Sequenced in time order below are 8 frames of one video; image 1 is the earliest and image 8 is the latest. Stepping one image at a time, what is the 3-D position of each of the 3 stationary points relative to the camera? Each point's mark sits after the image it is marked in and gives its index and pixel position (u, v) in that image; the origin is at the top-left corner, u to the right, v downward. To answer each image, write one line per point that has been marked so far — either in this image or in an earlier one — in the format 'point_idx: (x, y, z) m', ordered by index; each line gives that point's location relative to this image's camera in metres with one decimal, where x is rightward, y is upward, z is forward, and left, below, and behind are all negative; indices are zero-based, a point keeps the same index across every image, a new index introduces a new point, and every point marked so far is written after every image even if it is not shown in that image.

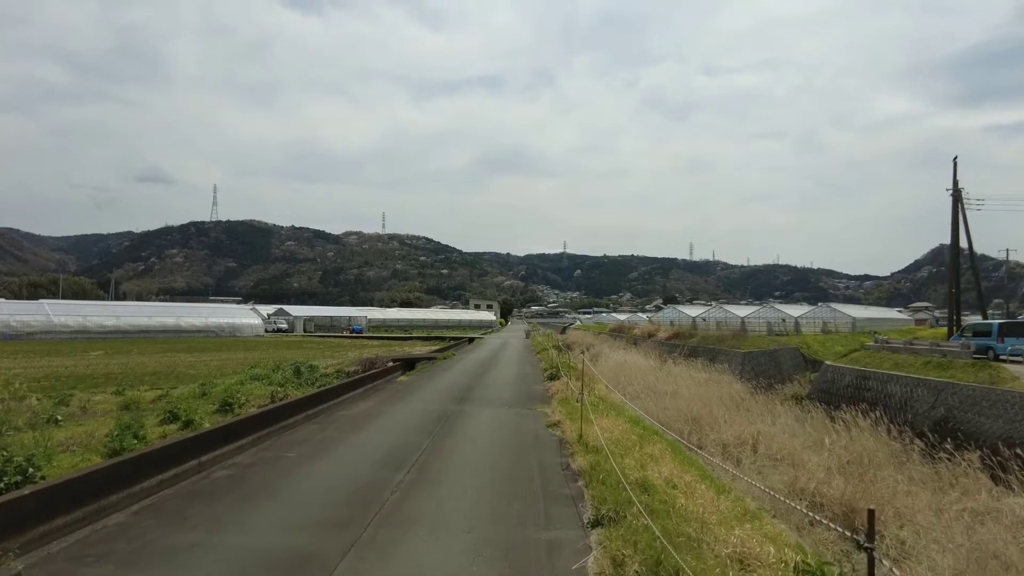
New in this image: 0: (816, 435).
0: (+7.5, -3.6, +15.2) m
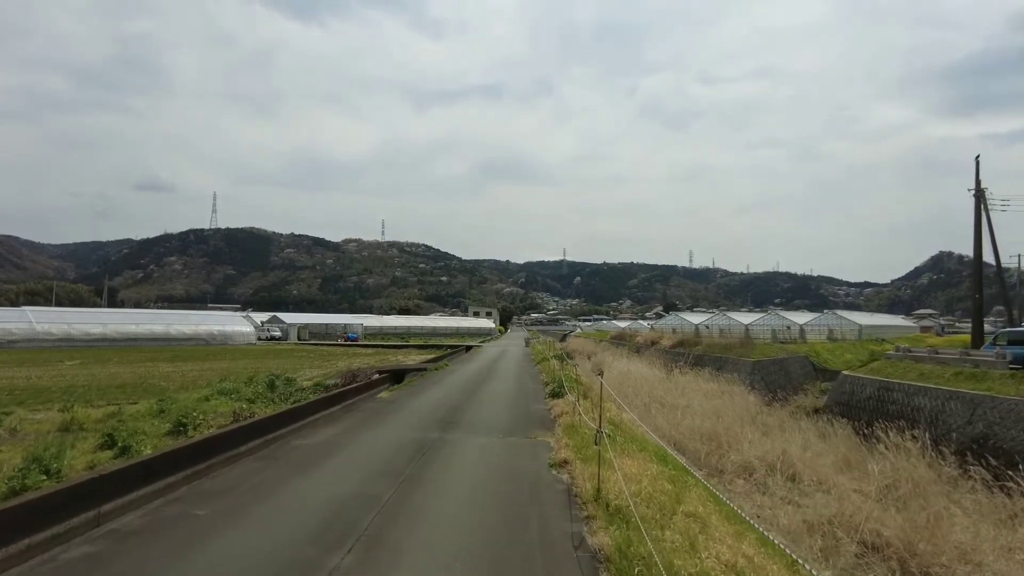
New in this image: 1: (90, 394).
0: (+7.4, -3.7, +13.7) m
1: (-10.5, -2.6, +15.3) m
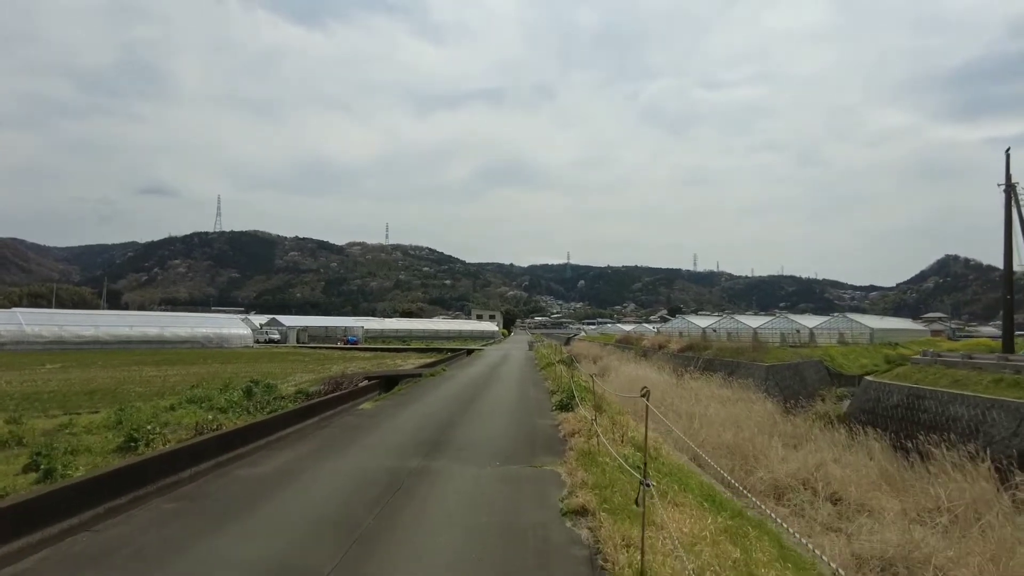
0: (+7.5, -3.6, +12.3) m
1: (-10.4, -2.6, +14.0) m
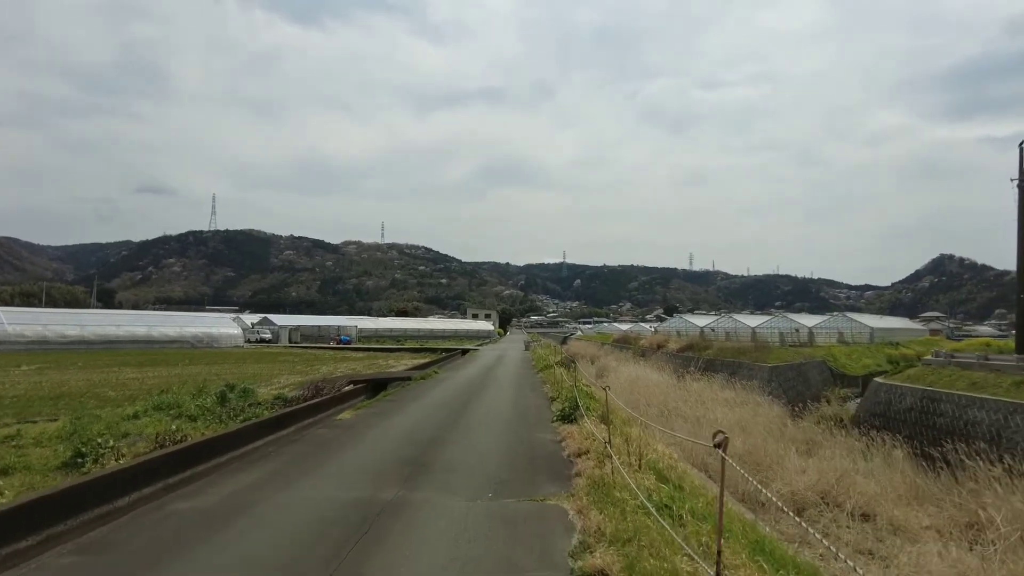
0: (+7.4, -3.6, +11.4) m
1: (-10.5, -2.5, +13.0) m
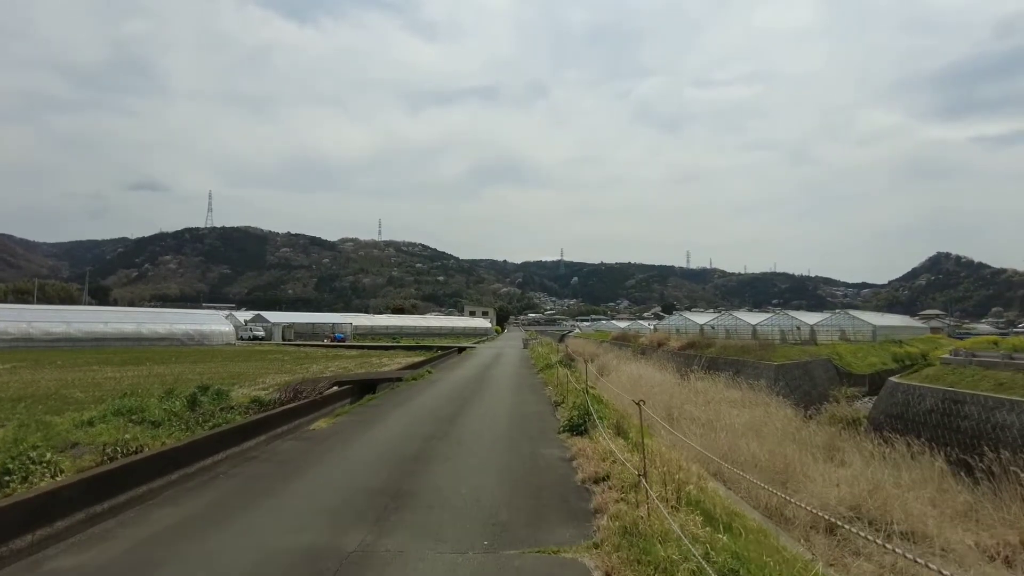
0: (+7.4, -3.4, +10.4) m
1: (-10.5, -2.4, +11.9) m
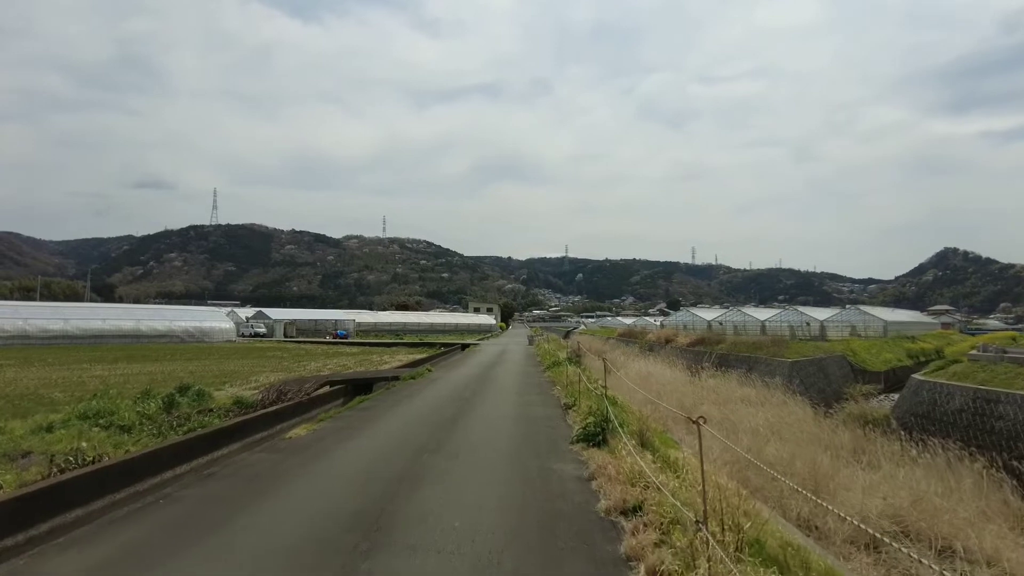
0: (+7.5, -3.3, +9.4) m
1: (-10.4, -2.2, +11.0) m
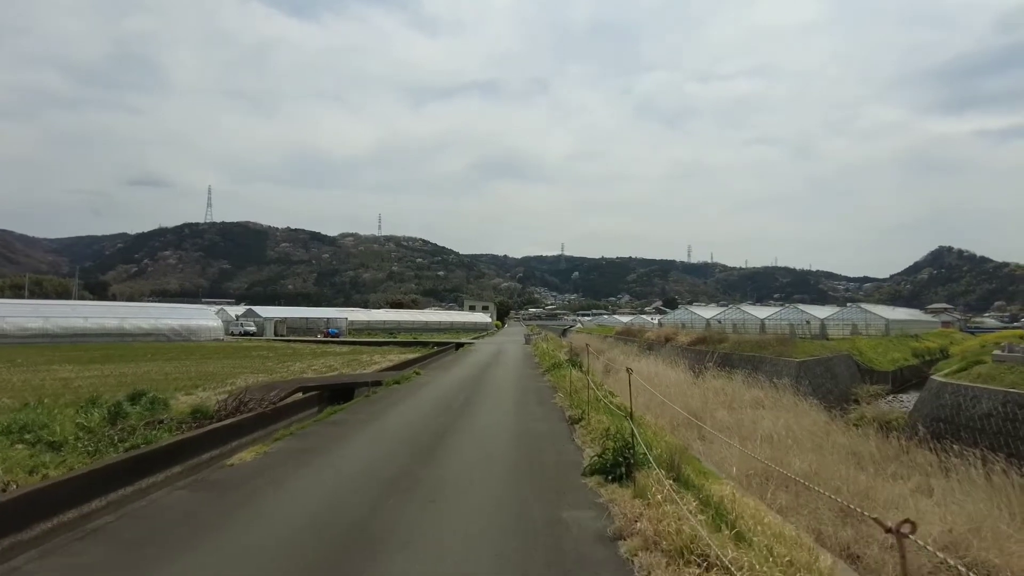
0: (+7.4, -3.2, +8.2) m
1: (-10.5, -2.1, +9.7) m
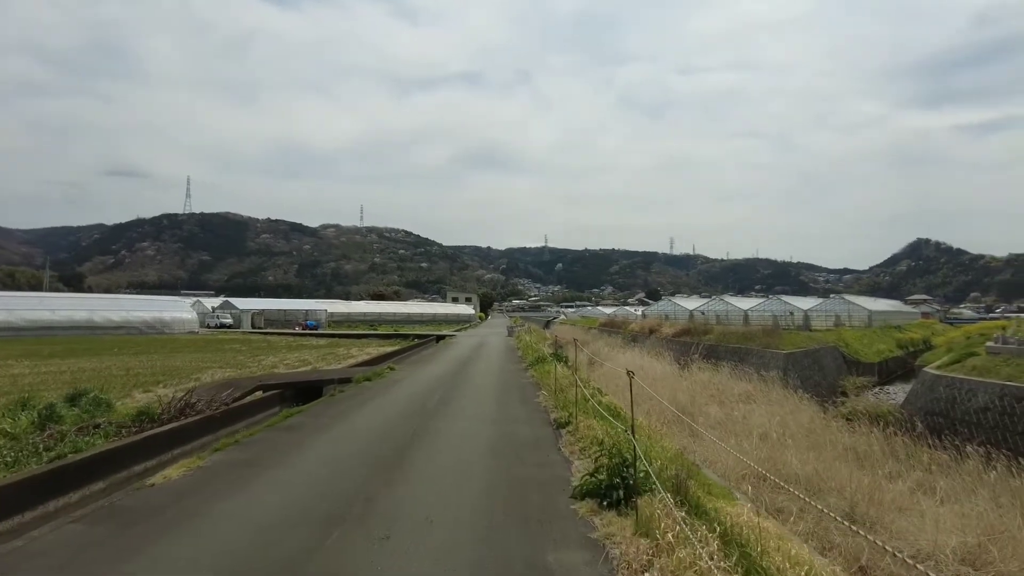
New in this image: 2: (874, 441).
0: (+7.2, -3.1, +7.6) m
1: (-10.8, -2.0, +8.6) m
2: (+7.8, -3.4, +13.3) m
